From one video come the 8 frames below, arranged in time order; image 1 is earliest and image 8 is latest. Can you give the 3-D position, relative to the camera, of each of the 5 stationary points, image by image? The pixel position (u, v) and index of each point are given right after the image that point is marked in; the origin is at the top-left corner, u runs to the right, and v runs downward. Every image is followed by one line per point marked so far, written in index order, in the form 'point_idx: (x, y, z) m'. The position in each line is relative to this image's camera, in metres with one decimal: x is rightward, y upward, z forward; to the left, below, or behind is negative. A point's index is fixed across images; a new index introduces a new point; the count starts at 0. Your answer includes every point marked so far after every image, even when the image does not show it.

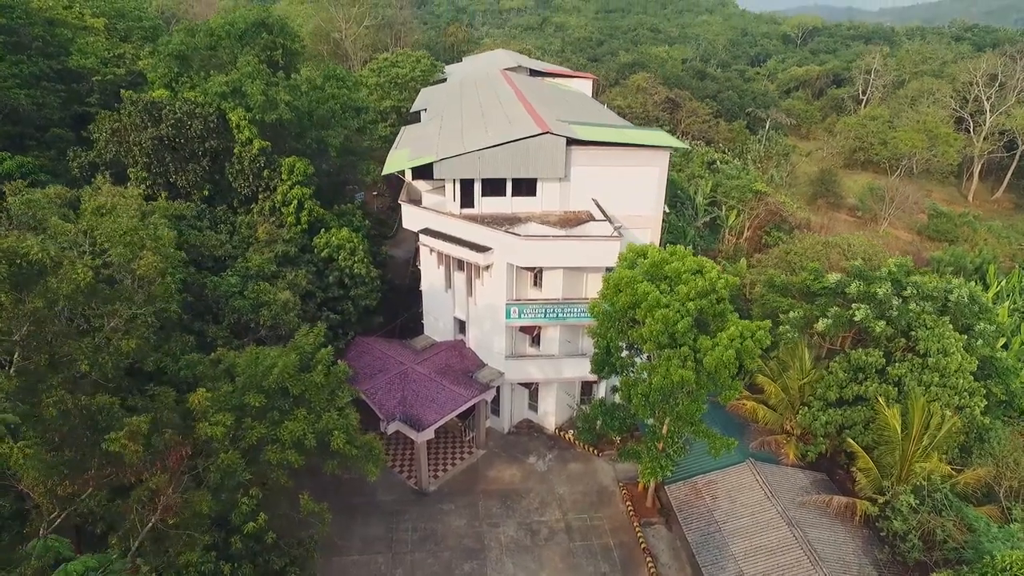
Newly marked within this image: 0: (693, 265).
0: (+4.9, +0.5, +16.2) m
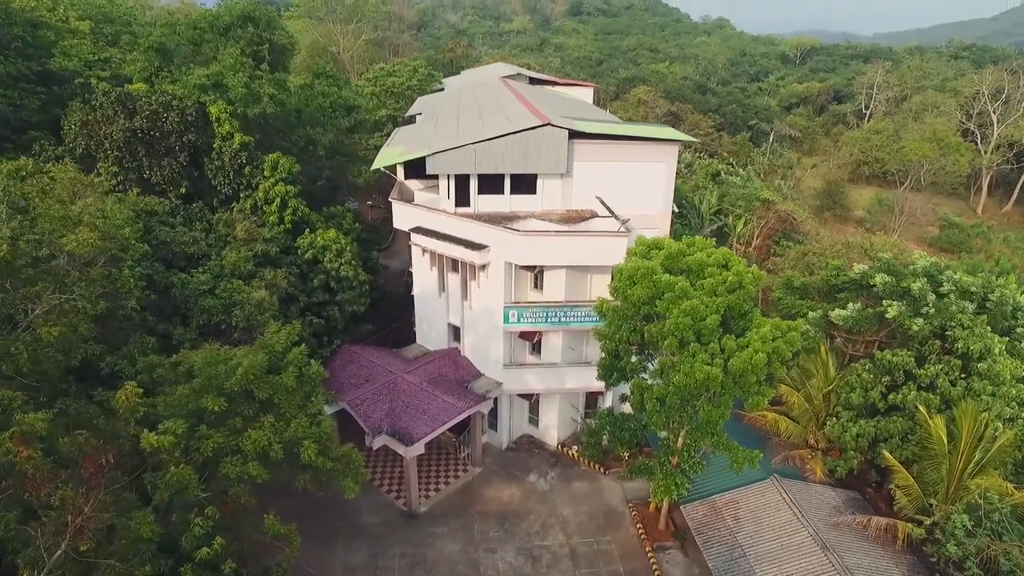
0: (+4.8, +0.7, +14.5) m
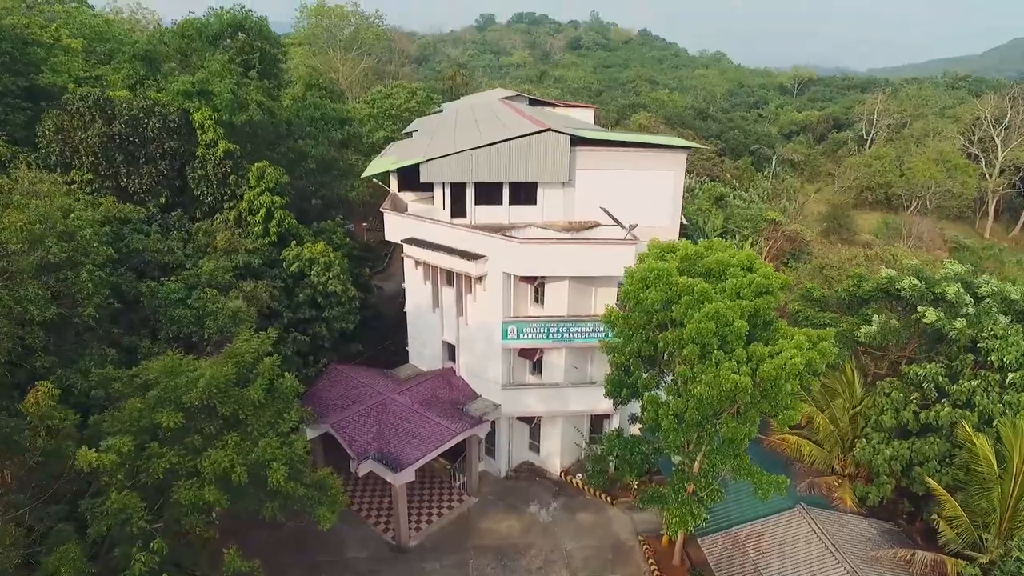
0: (+4.8, +0.6, +13.1) m
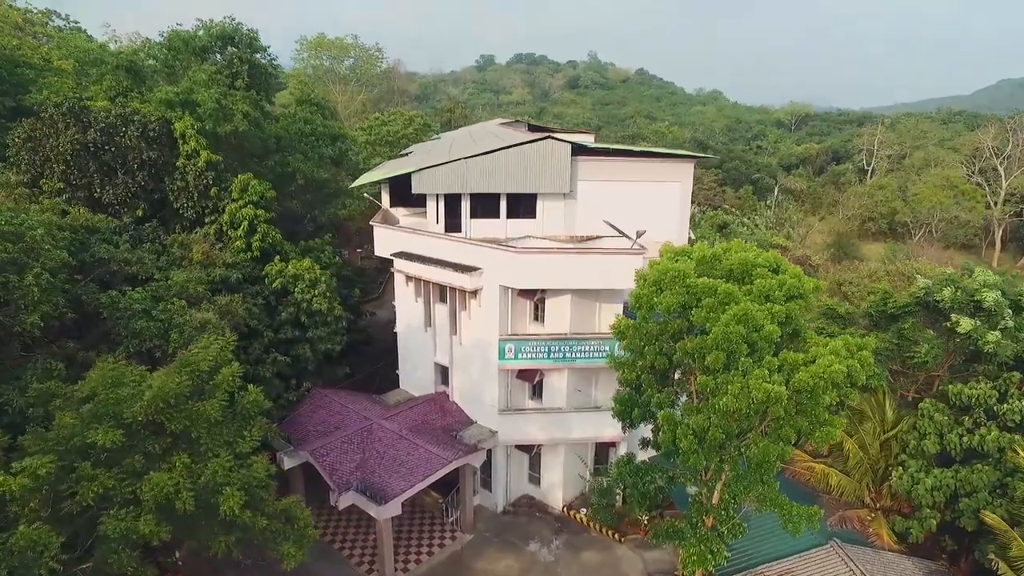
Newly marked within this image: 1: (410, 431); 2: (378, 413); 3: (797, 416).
0: (+4.7, +0.5, +11.7) m
1: (-2.8, -3.9, +17.7) m
2: (-3.9, -3.6, +18.6) m
3: (+4.7, -2.1, +10.6) m
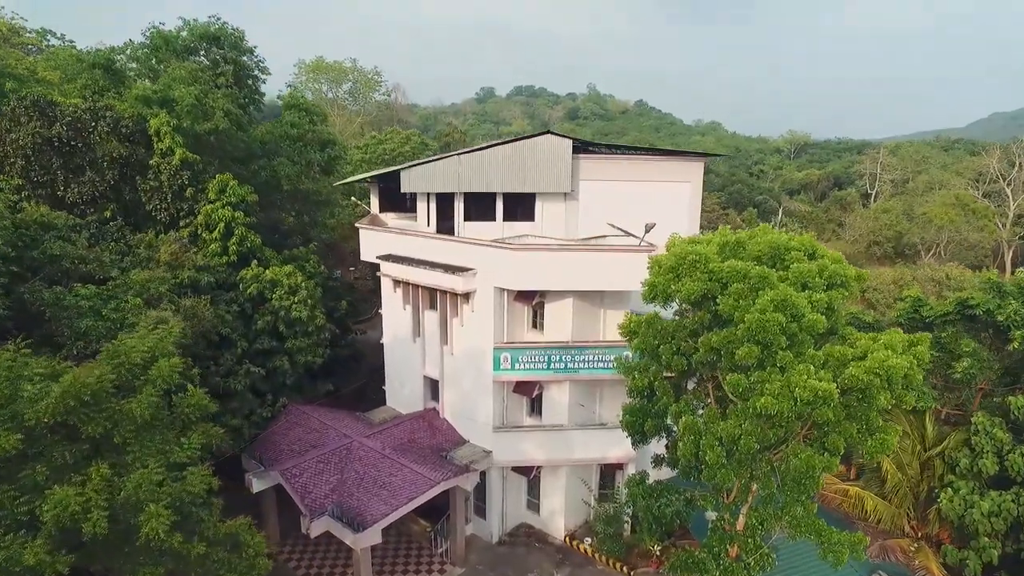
0: (+4.6, +0.7, +10.1) m
1: (-2.9, -4.0, +16.0) m
2: (-4.0, -3.7, +16.8) m
3: (+4.6, -1.9, +8.9) m
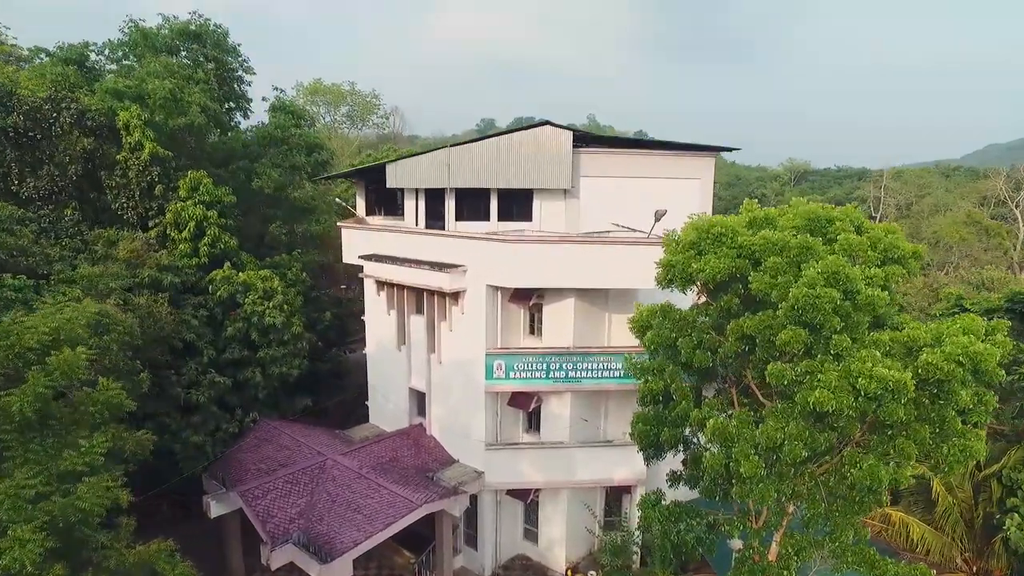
0: (+4.5, +1.0, +8.5) m
1: (-3.0, -4.0, +14.1) m
2: (-4.1, -3.7, +15.0) m
3: (+4.5, -1.5, +7.2) m
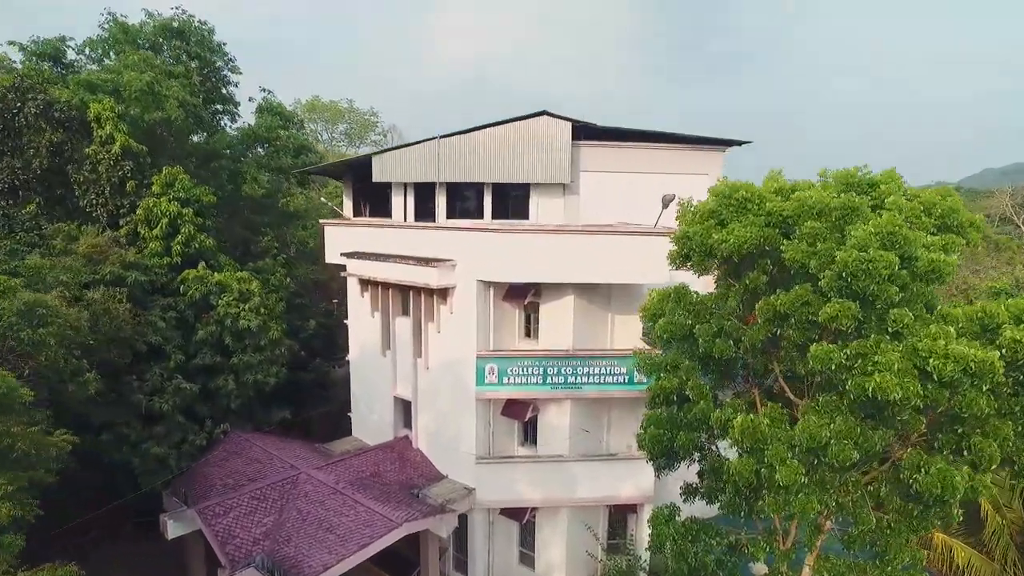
0: (+4.4, +1.3, +7.3) m
1: (-3.2, -3.9, +12.7) m
2: (-4.2, -3.7, +13.6) m
3: (+4.4, -1.2, +5.9) m
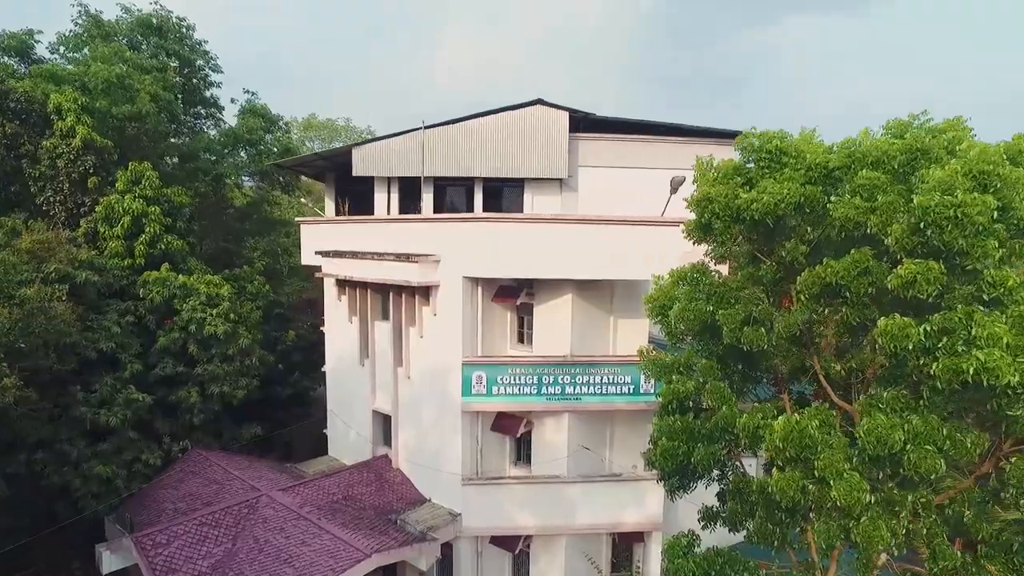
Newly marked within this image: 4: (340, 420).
0: (+4.2, +1.5, +6.0) m
1: (-3.4, -3.8, +11.2) m
2: (-4.4, -3.6, +12.0) m
3: (+4.2, -0.9, +4.5) m
4: (-4.0, -3.0, +14.8) m
